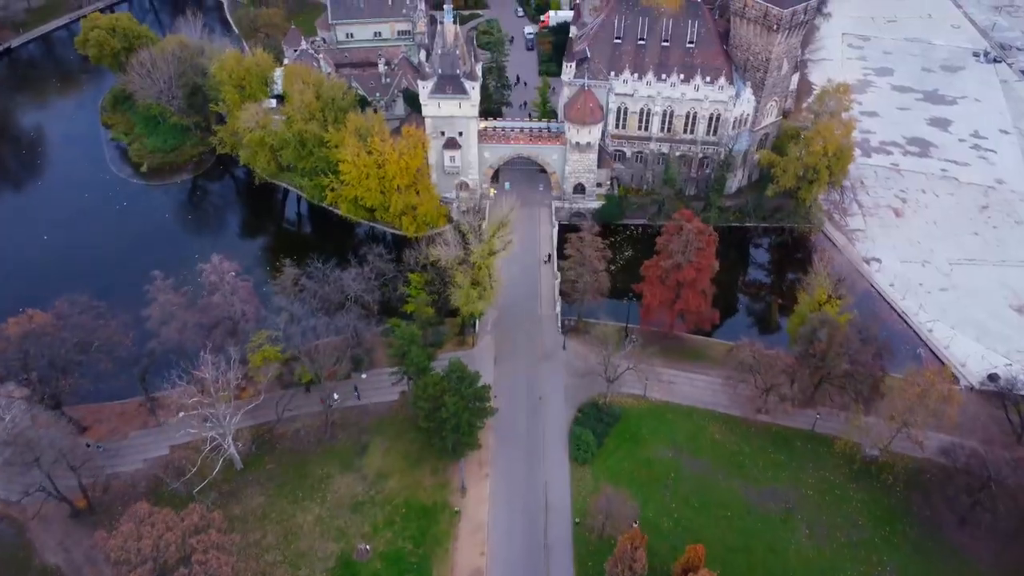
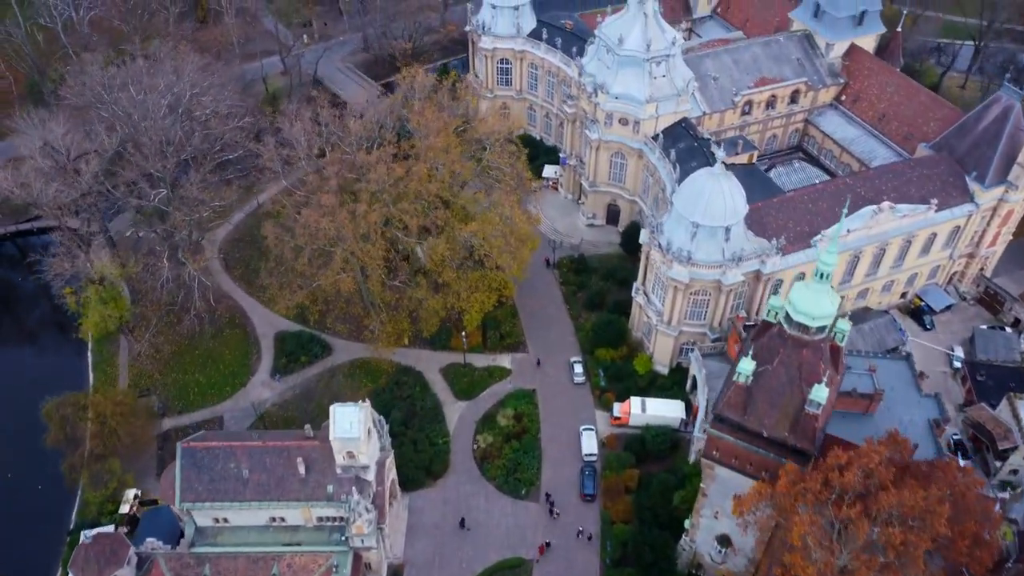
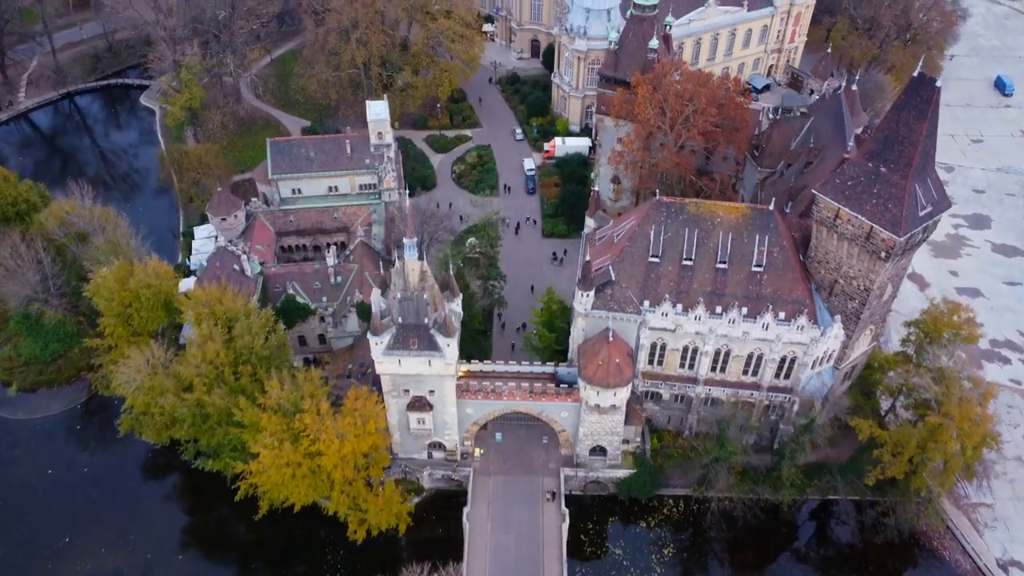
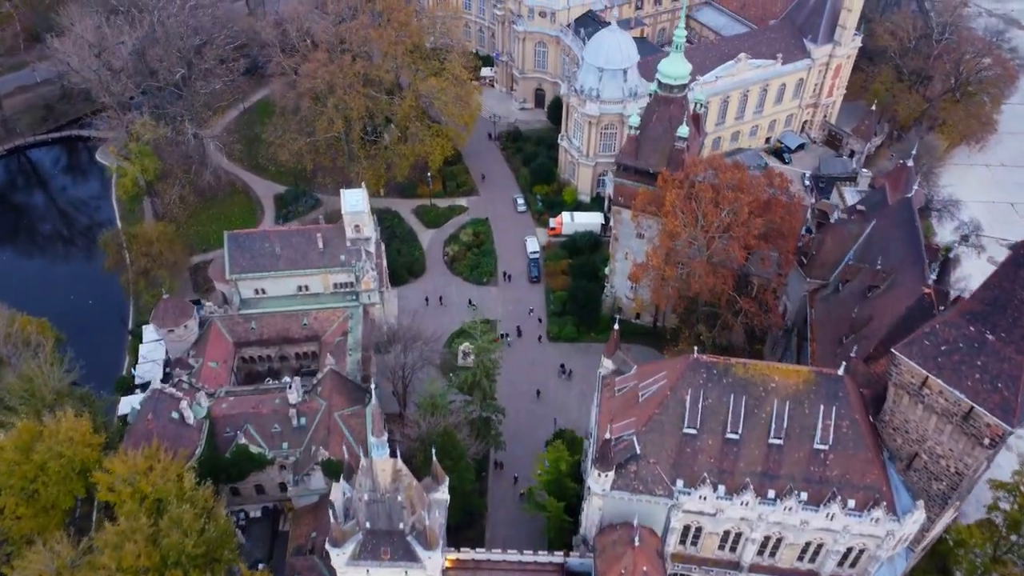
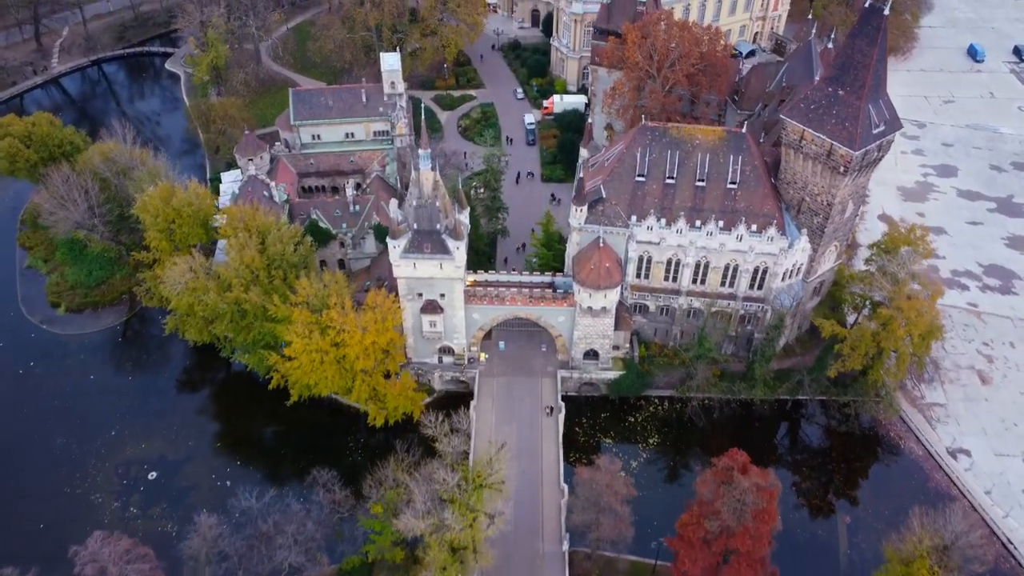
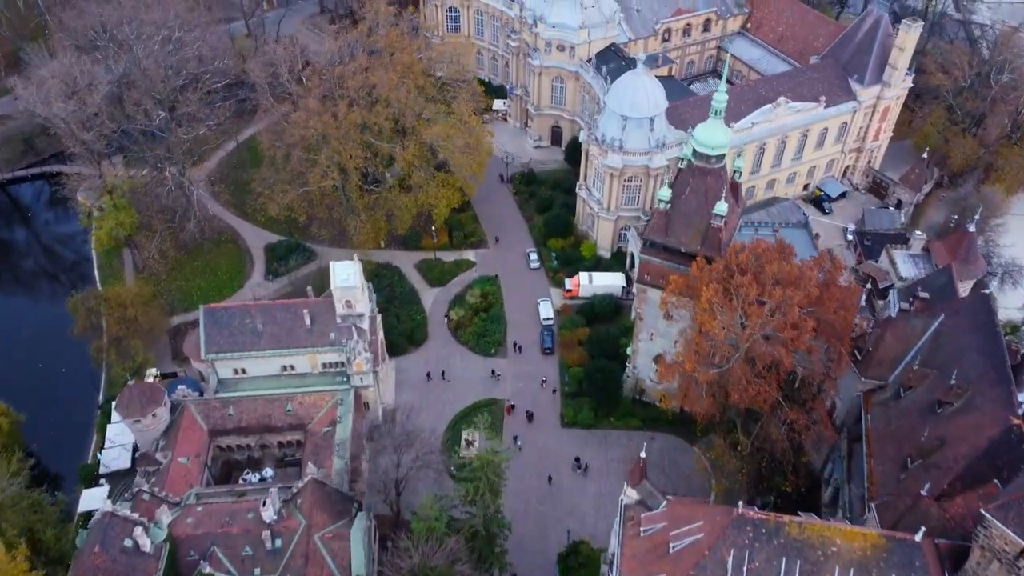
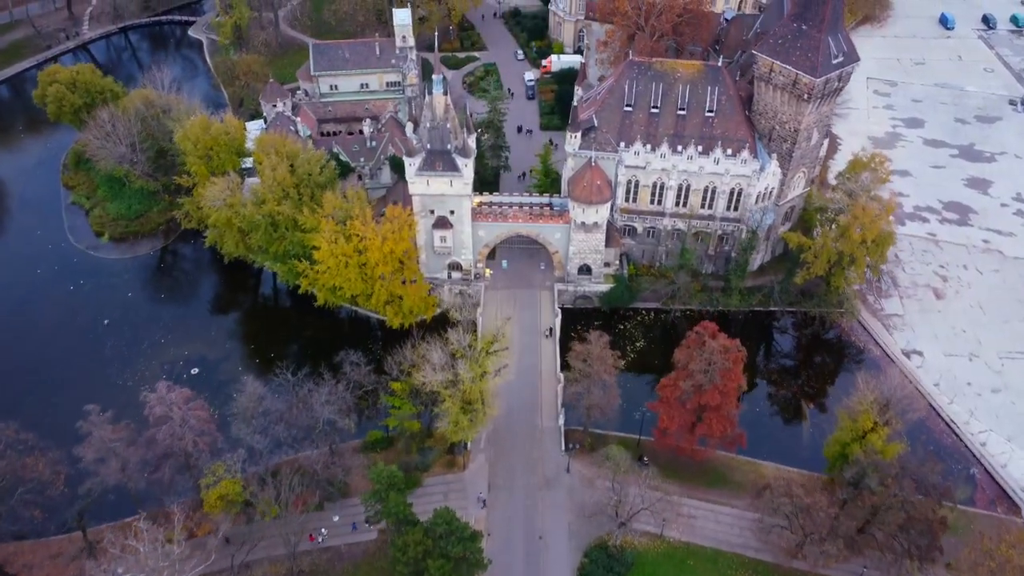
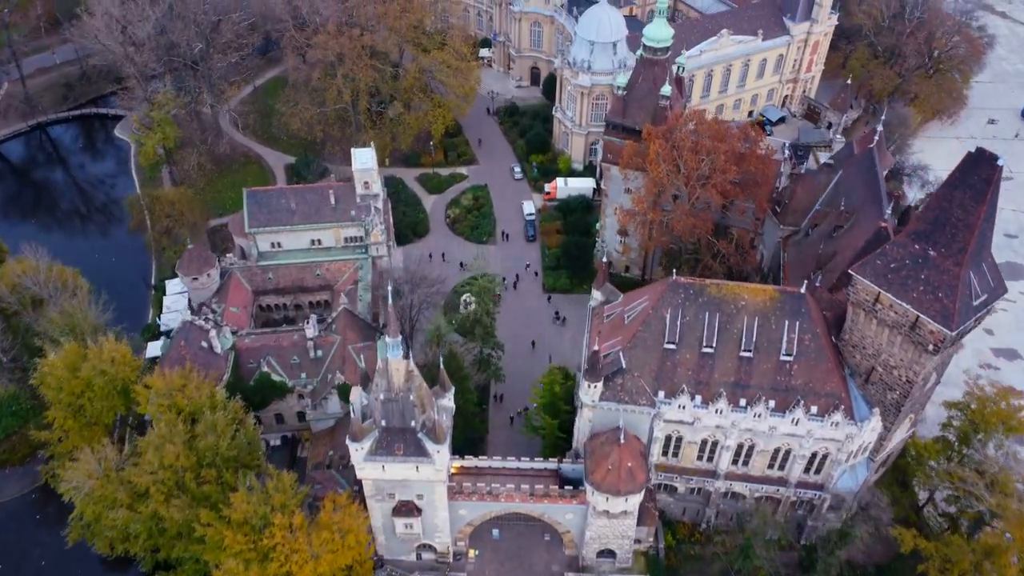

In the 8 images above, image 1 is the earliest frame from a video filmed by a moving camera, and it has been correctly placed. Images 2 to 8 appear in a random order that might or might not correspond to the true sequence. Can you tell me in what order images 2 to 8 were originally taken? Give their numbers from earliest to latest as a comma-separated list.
7, 5, 3, 8, 4, 6, 2
